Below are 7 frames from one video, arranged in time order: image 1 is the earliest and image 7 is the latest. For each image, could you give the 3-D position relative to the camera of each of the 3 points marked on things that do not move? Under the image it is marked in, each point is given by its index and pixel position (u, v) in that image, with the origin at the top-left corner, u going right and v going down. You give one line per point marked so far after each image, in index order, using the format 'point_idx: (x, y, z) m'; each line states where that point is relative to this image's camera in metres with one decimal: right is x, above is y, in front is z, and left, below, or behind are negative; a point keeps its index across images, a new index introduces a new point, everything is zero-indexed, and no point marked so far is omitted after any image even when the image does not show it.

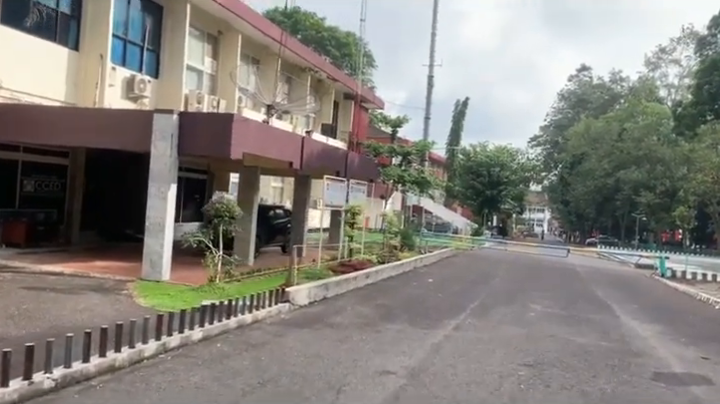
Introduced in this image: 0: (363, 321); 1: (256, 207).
0: (0.0, -1.4, +8.3) m
1: (-2.5, -0.1, +16.3) m
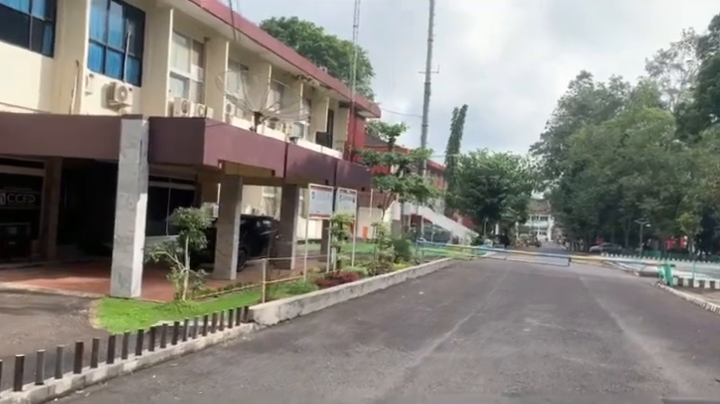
0: (-0.3, -1.5, +7.4) m
1: (-2.8, -0.3, +15.5) m
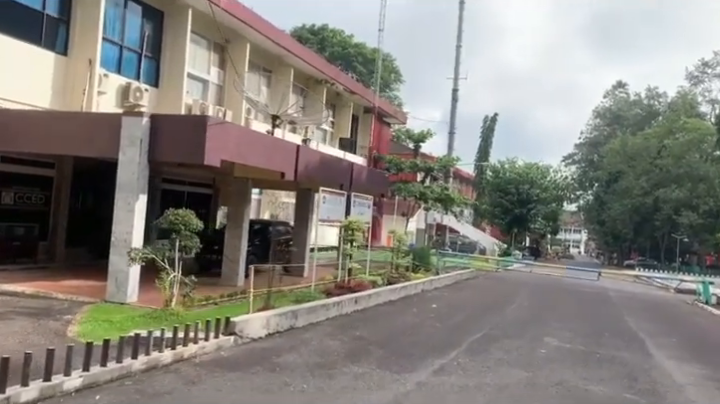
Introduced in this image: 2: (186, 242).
0: (-0.4, -1.5, +6.6) m
1: (-2.5, -0.4, +14.8) m
2: (-2.4, -0.5, +9.4) m
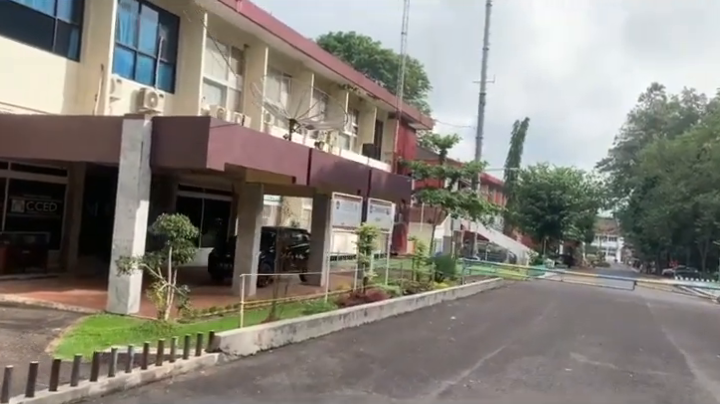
0: (-0.4, -1.5, +5.9) m
1: (-2.1, -0.6, +14.2) m
2: (-2.3, -0.6, +8.7) m
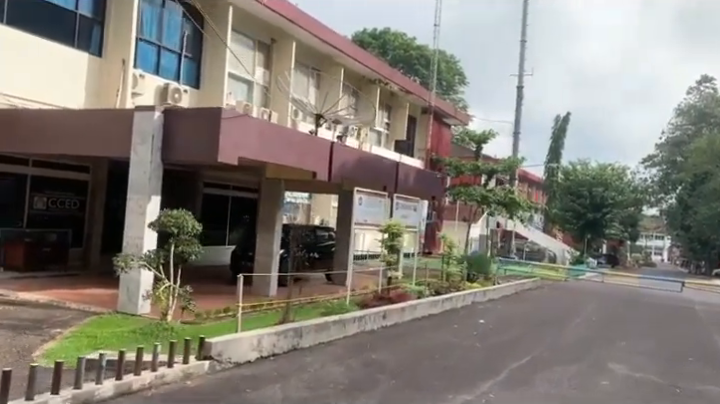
0: (-0.4, -1.5, +5.2) m
1: (-1.6, -0.5, +13.6) m
2: (-2.1, -0.5, +8.2) m
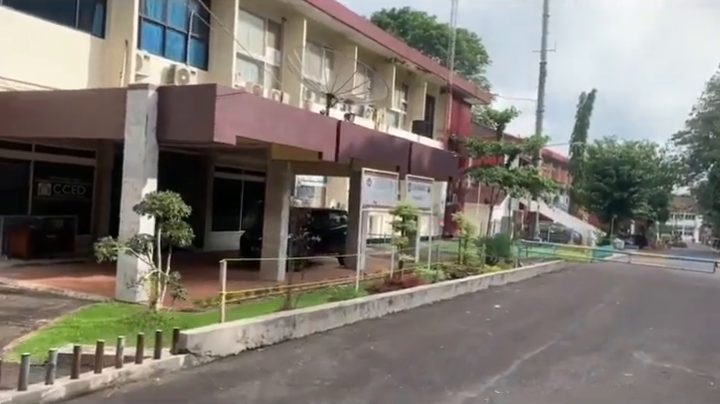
0: (-0.5, -1.3, +4.7) m
1: (-1.4, -0.1, +13.1) m
2: (-2.1, -0.3, +7.7) m
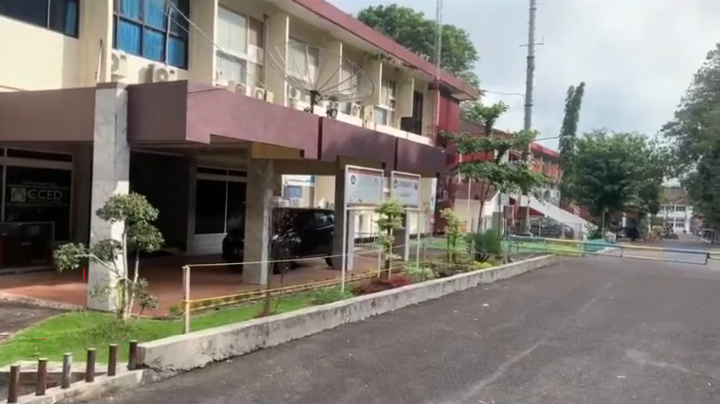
0: (-0.7, -1.3, +4.3) m
1: (-1.7, -0.1, +12.7) m
2: (-2.3, -0.4, +7.3) m
